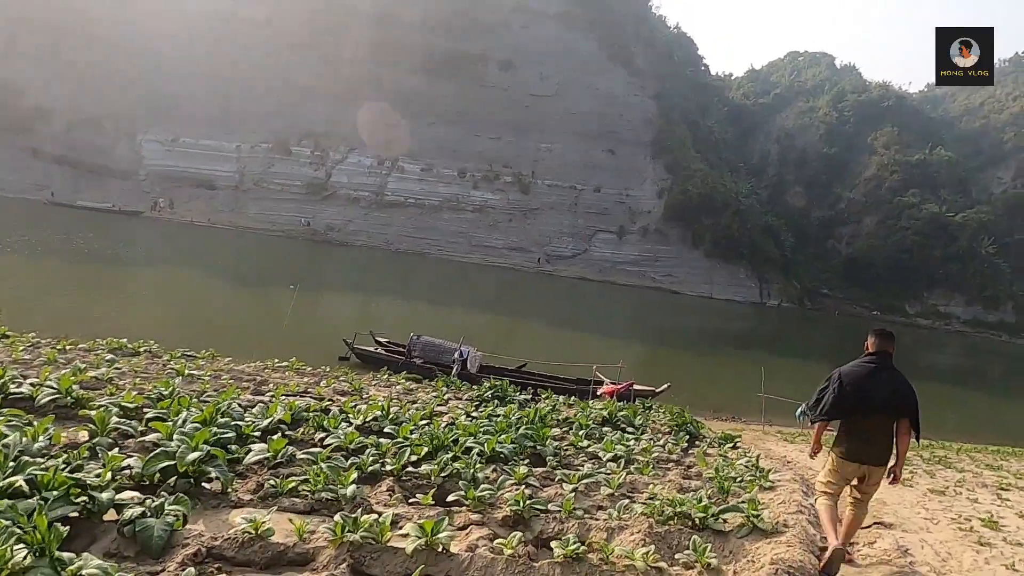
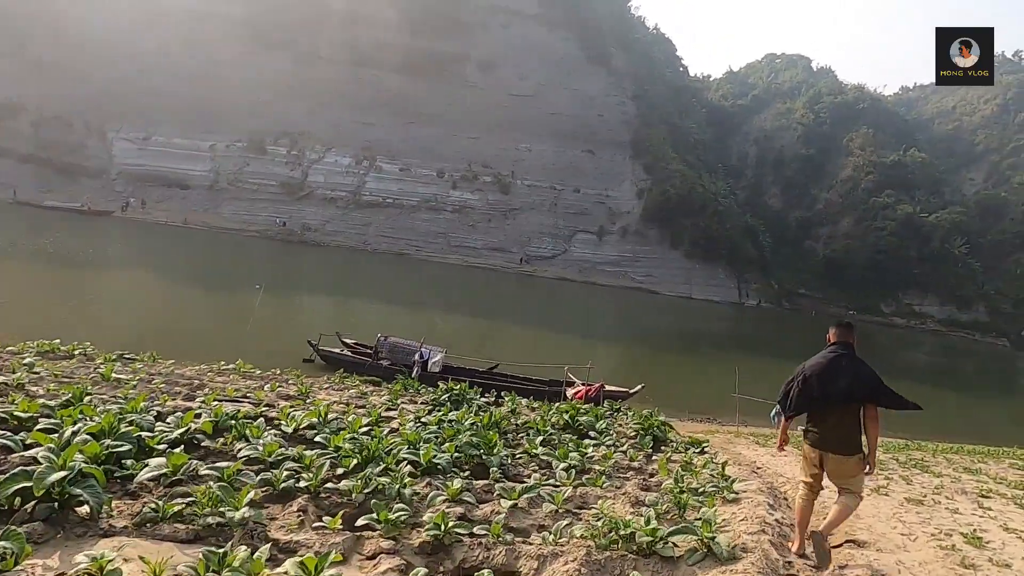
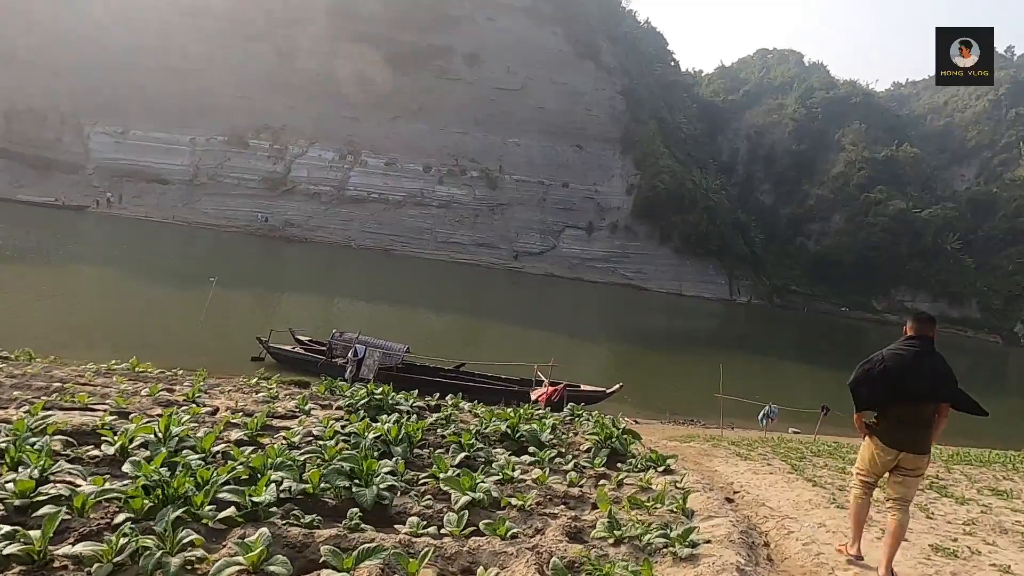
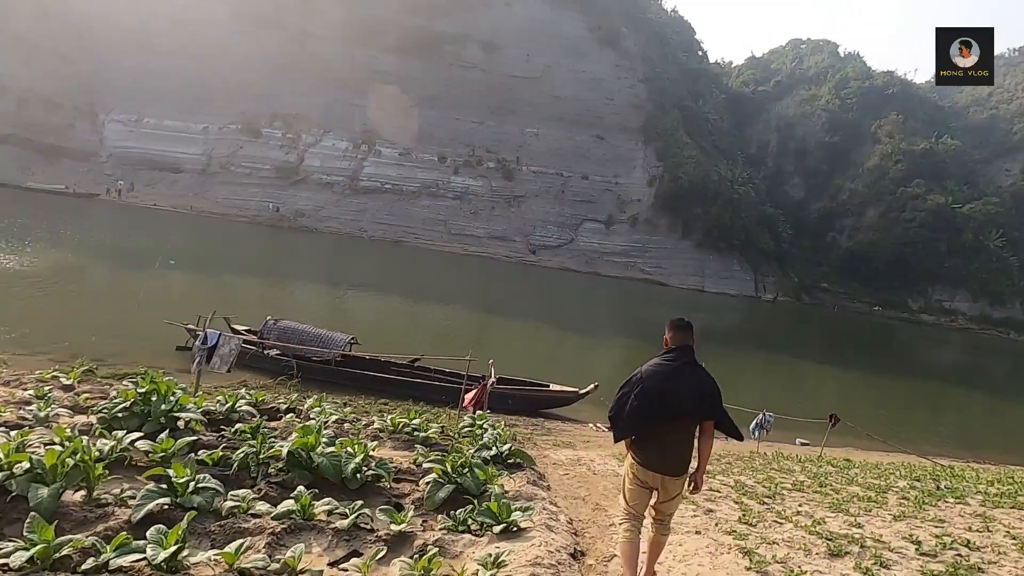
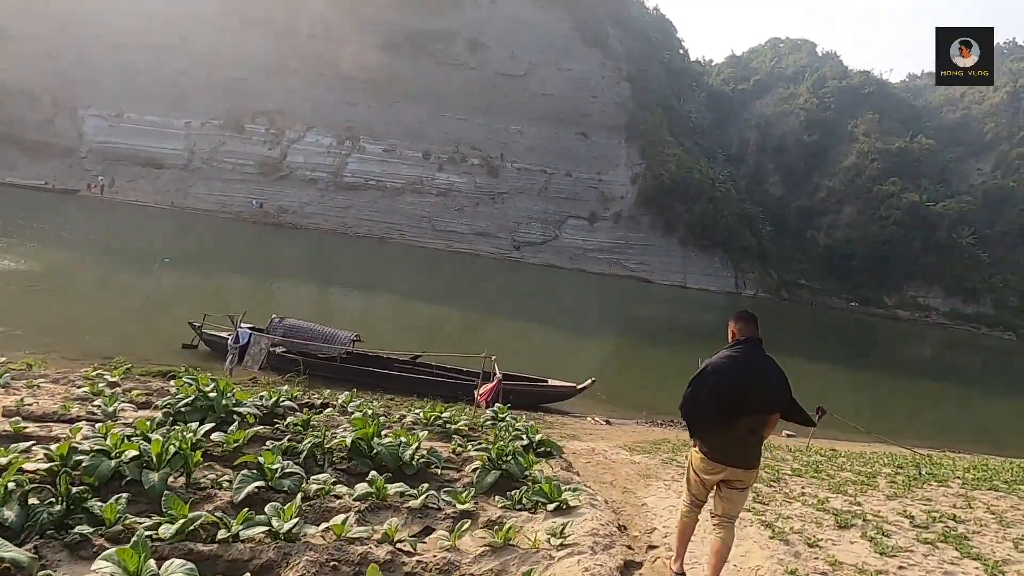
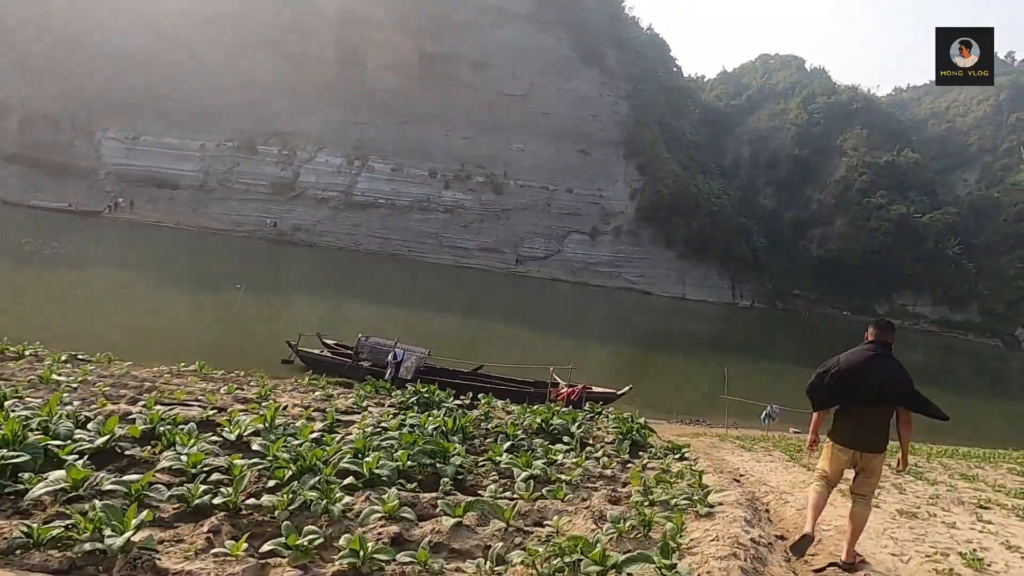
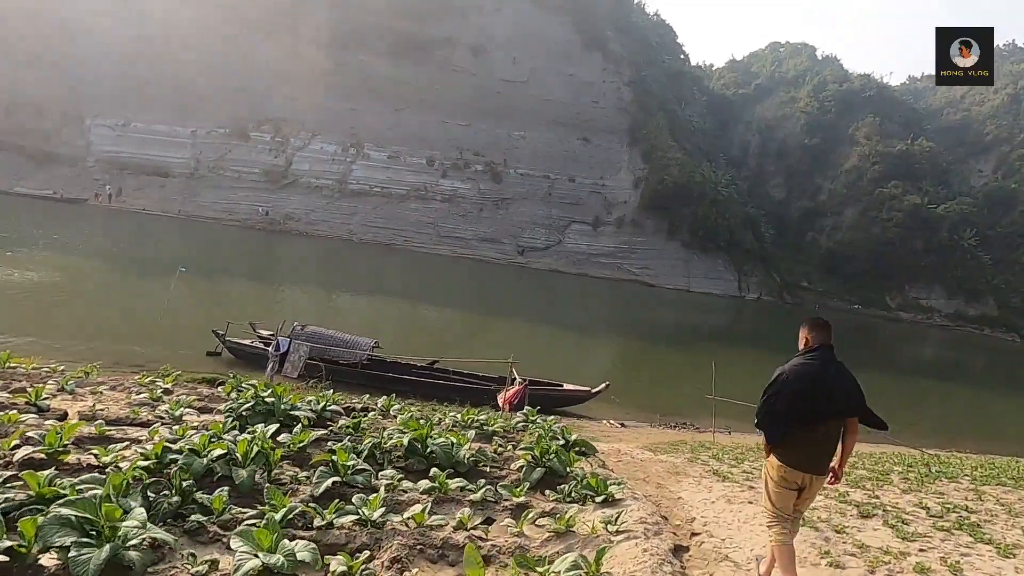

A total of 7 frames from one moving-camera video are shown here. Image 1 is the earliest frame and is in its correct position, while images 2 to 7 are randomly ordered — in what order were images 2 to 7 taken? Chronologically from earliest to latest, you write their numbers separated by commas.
2, 6, 3, 7, 5, 4
